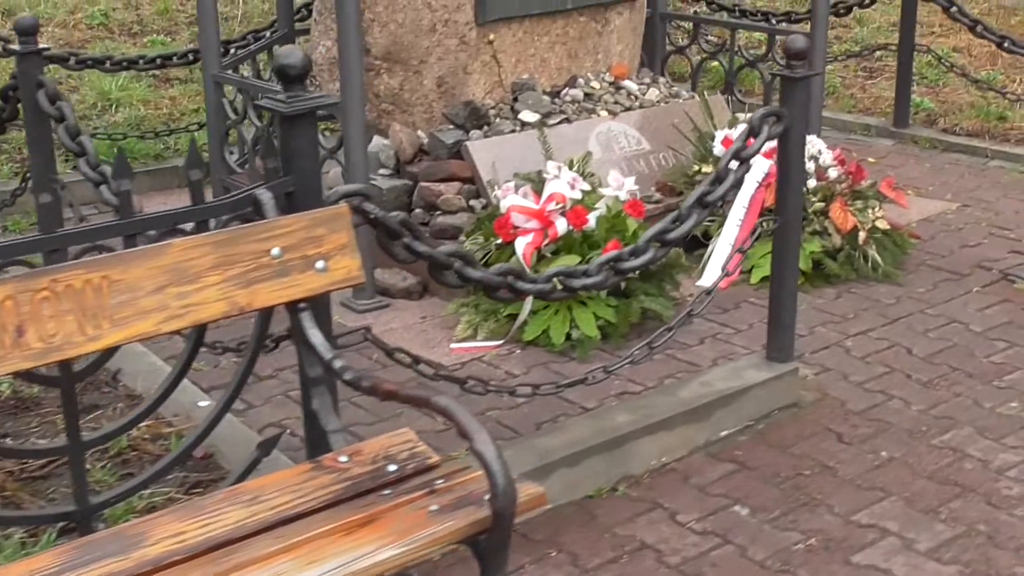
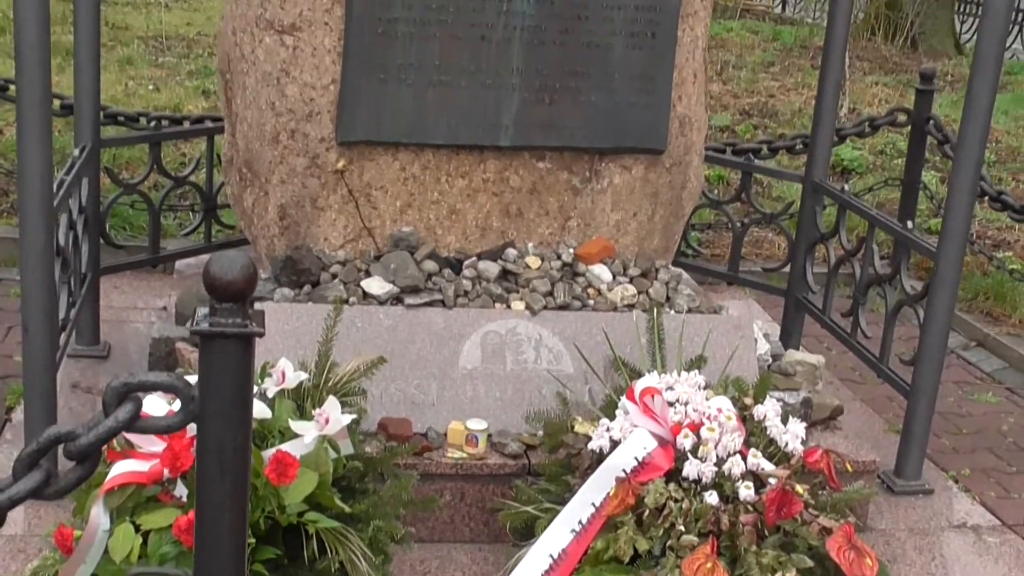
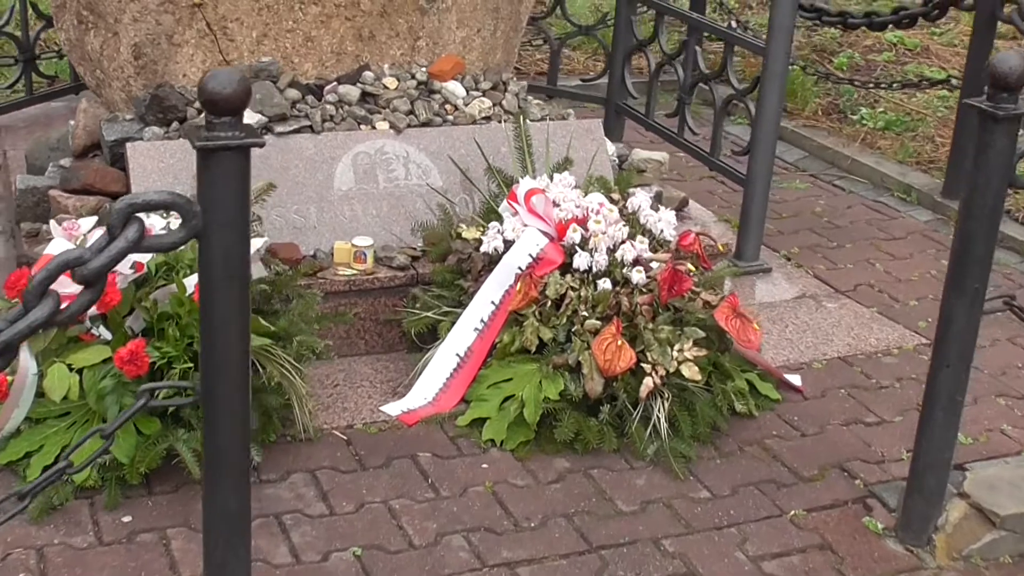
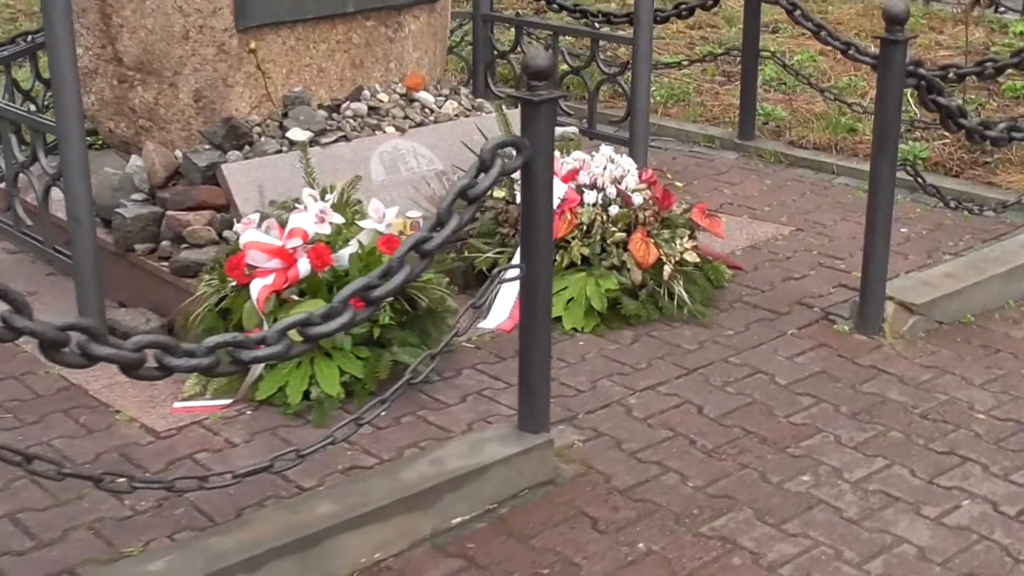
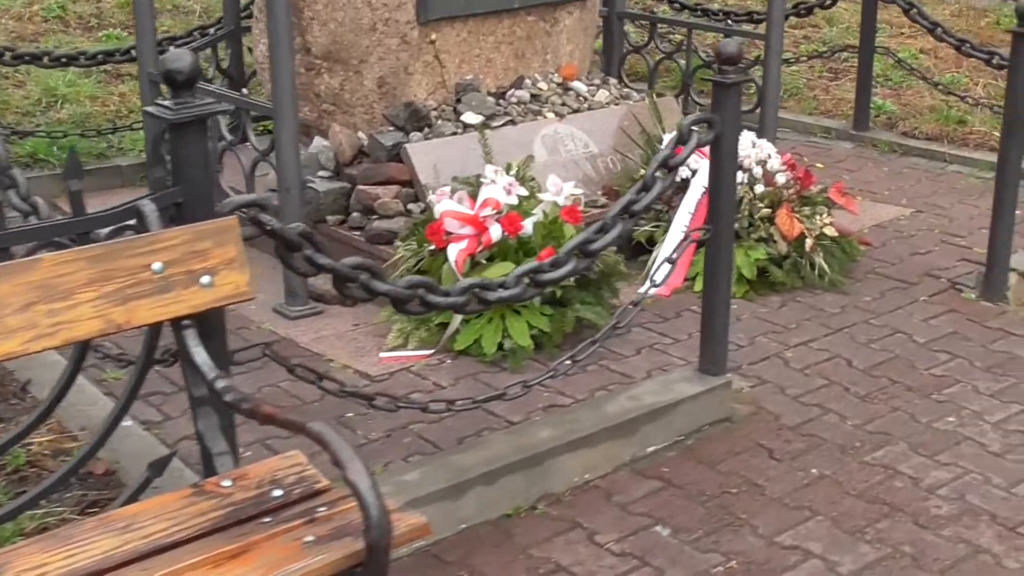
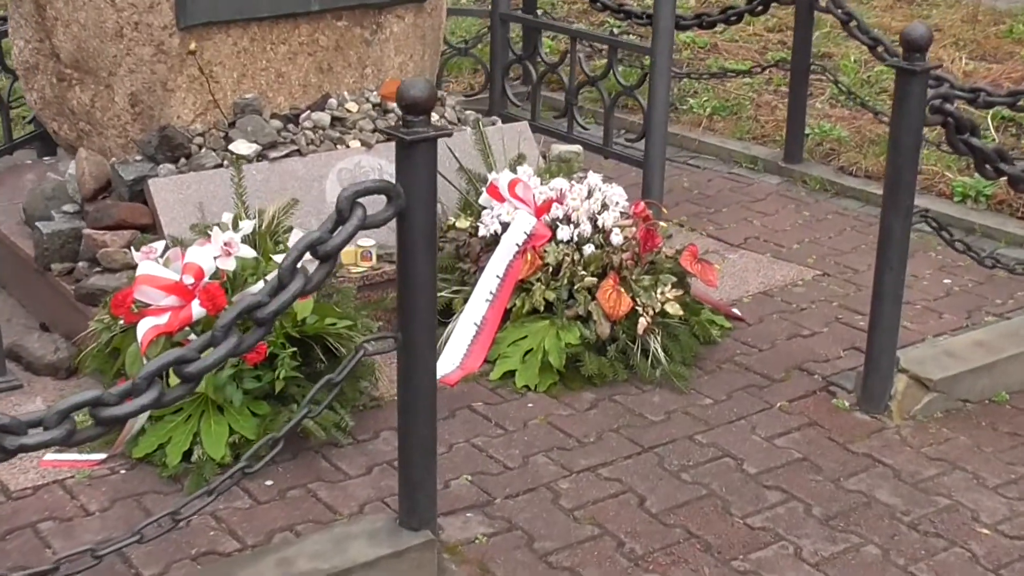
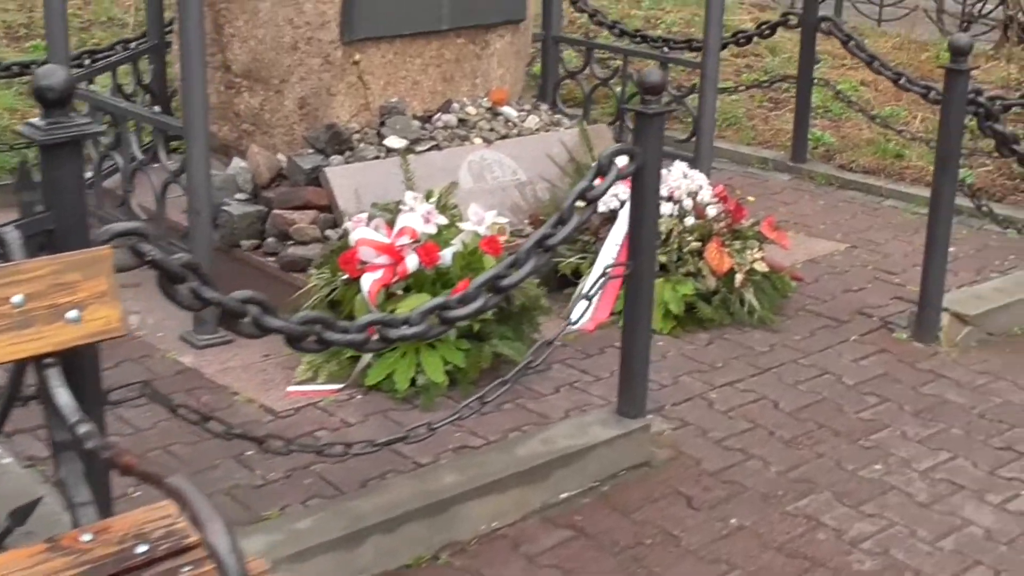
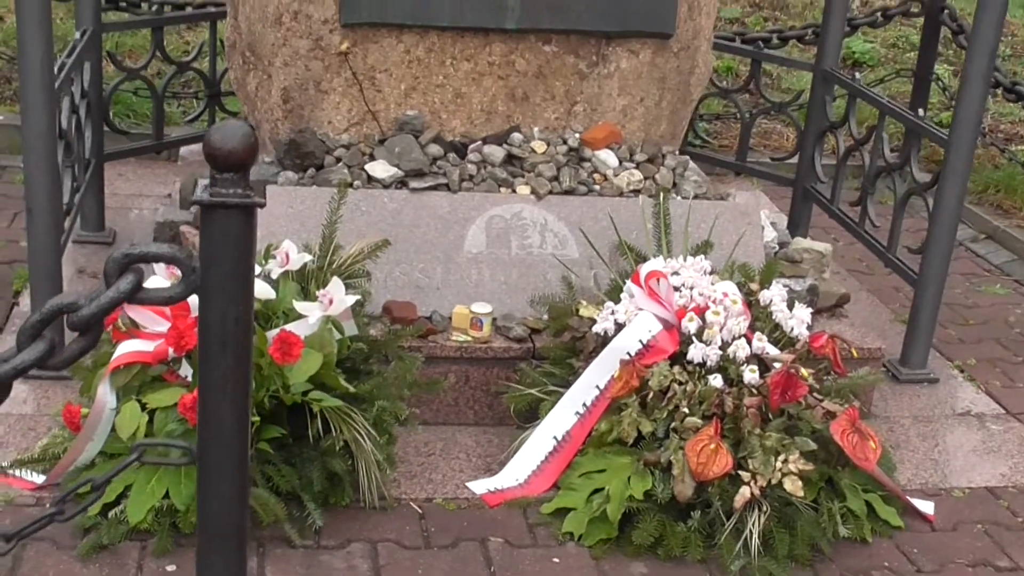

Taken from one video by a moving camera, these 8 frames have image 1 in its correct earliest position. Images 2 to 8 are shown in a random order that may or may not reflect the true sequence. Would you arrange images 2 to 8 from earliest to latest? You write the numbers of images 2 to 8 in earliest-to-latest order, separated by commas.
5, 7, 4, 6, 3, 8, 2
